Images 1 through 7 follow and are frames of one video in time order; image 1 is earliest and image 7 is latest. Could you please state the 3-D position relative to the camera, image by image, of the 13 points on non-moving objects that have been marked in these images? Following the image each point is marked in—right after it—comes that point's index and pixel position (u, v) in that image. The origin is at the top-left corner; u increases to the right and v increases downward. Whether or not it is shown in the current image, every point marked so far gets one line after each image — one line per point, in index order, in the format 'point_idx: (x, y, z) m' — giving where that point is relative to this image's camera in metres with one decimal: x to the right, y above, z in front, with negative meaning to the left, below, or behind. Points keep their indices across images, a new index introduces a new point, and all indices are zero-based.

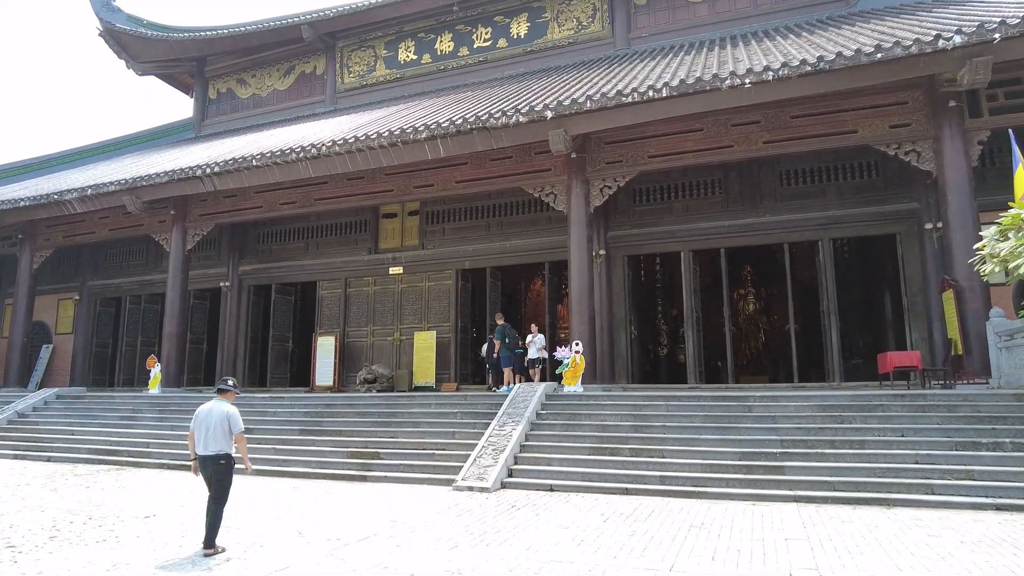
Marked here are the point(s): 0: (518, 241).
0: (+0.1, +0.8, +12.0) m
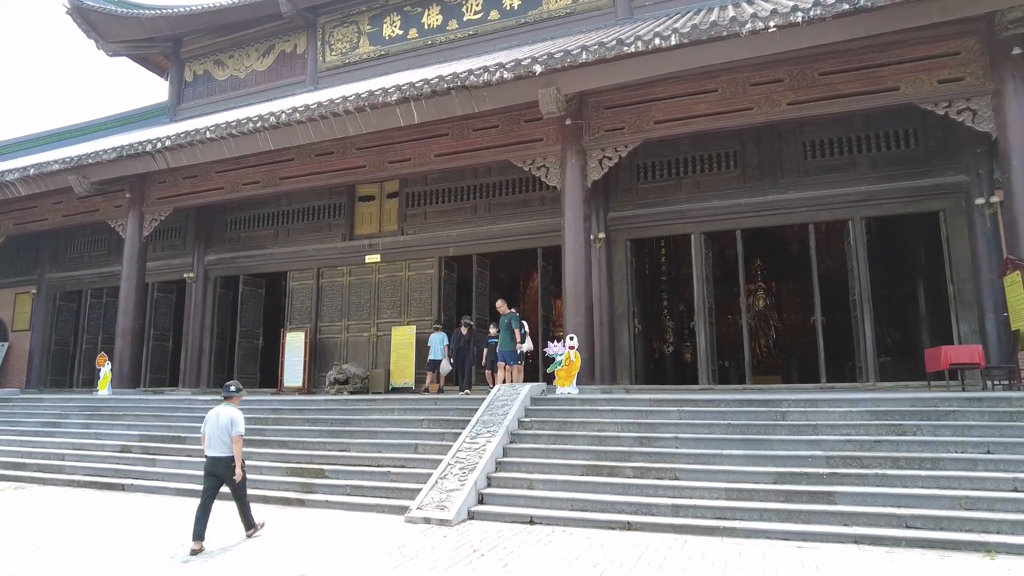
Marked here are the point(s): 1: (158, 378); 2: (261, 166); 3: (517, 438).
0: (-0.1, +1.0, +10.7) m
1: (-7.2, -1.8, +13.8) m
2: (-4.1, +2.0, +11.2) m
3: (0.0, -1.3, +5.7) m
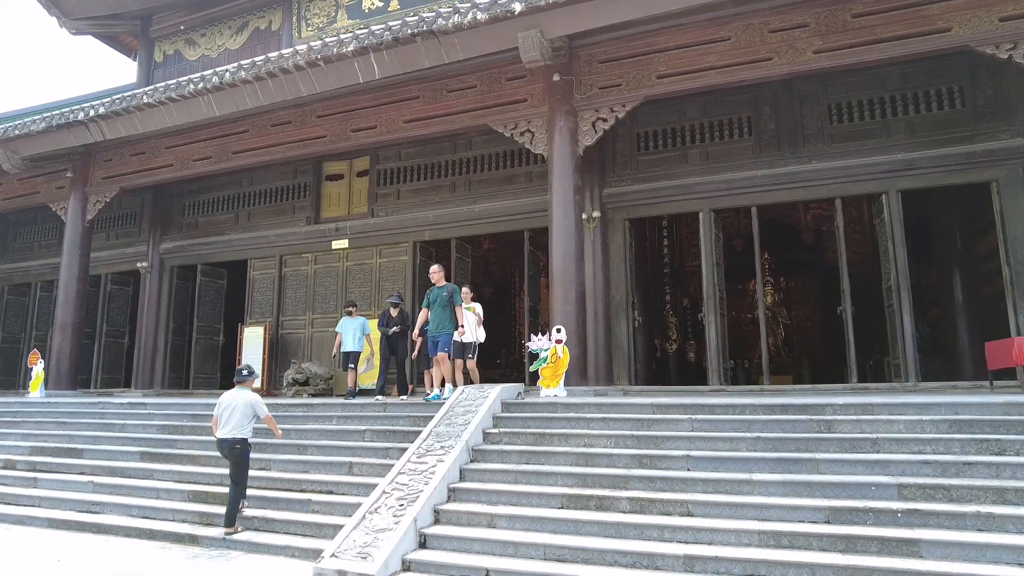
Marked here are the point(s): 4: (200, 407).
0: (-0.3, +1.2, +9.4) m
1: (-7.4, -1.7, +12.5) m
2: (-4.4, +2.2, +9.9) m
3: (-0.2, -1.1, +4.4) m
4: (-2.9, -1.1, +6.3) m
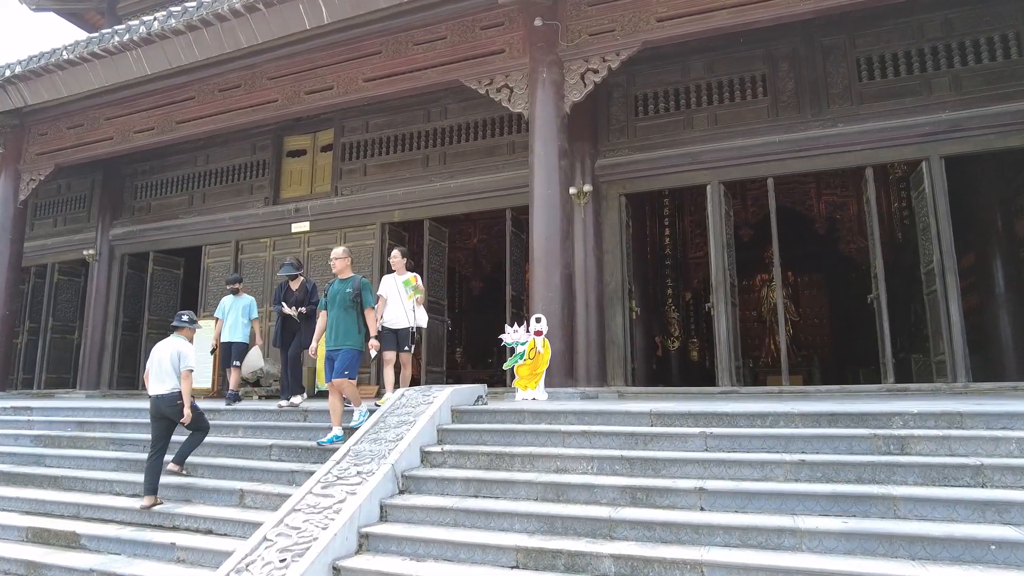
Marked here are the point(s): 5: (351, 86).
0: (-0.6, +1.3, +8.3) m
1: (-7.7, -1.5, +11.4) m
2: (-4.6, +2.3, +8.8) m
3: (-0.5, -0.9, +3.2) m
4: (-3.1, -0.9, +5.1) m
5: (-1.8, +2.2, +7.5) m
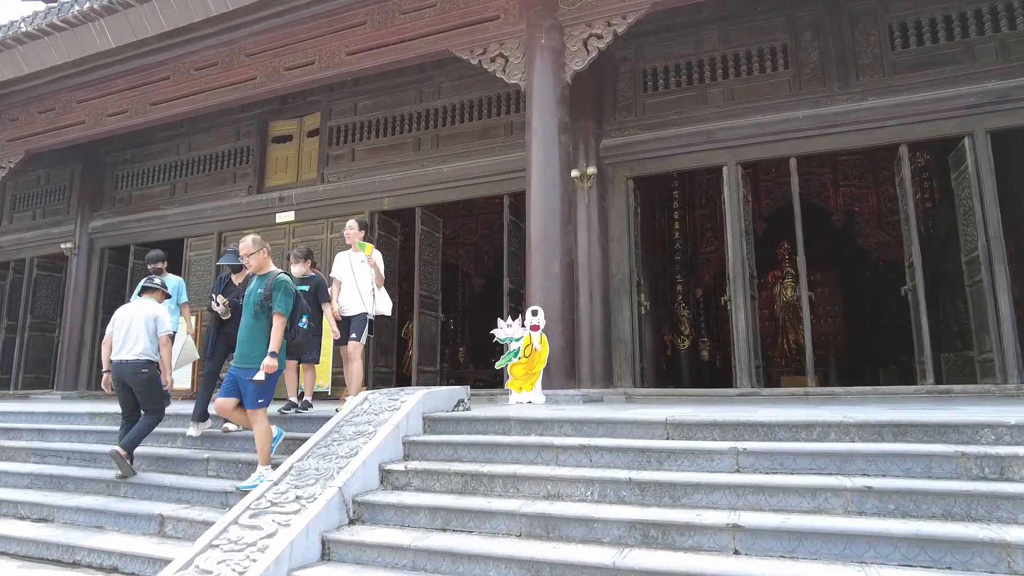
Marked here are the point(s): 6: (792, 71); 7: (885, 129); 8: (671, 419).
0: (-0.6, +1.4, +7.7) m
1: (-7.6, -1.4, +10.8) m
2: (-4.6, +2.4, +8.2) m
3: (-0.6, -0.9, +2.6) m
4: (-3.2, -0.9, +4.5) m
5: (-1.8, +2.3, +6.9) m
6: (+2.7, +2.1, +6.5) m
7: (+3.3, +1.4, +6.1) m
8: (+0.7, -0.6, +3.1) m
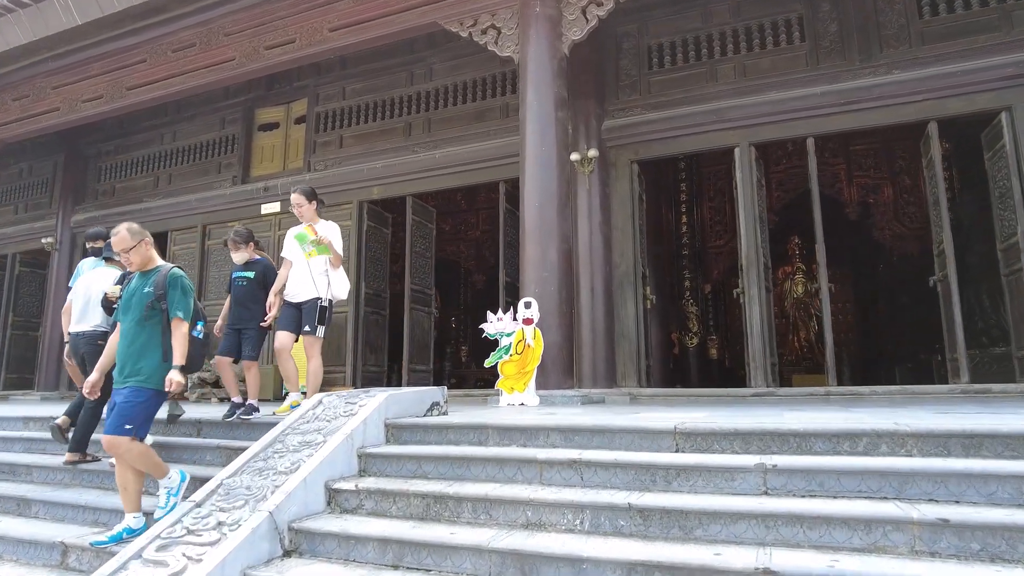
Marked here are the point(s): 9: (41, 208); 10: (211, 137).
0: (-0.6, +1.5, +7.2) m
1: (-7.6, -1.4, +10.4) m
2: (-4.7, +2.5, +7.8) m
3: (-0.6, -0.8, +2.2) m
4: (-3.2, -0.8, +4.1) m
5: (-1.9, +2.4, +6.4) m
6: (+2.6, +2.1, +6.0) m
7: (+3.3, +1.5, +5.5) m
8: (+0.6, -0.5, +2.6) m
9: (-7.4, +1.3, +10.6) m
10: (-4.0, +2.0, +9.1) m
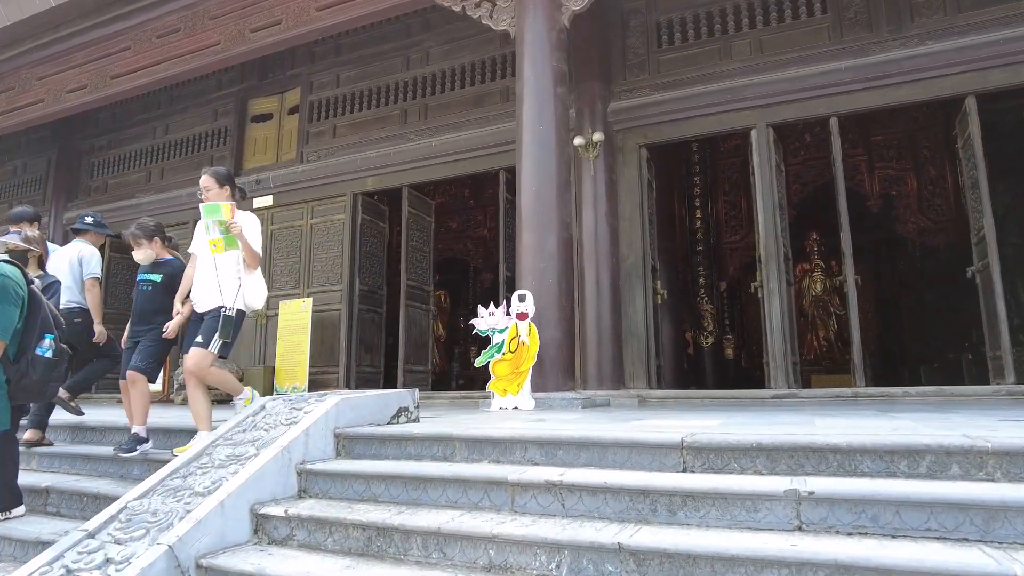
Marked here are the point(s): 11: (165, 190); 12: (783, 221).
0: (-0.6, +1.5, +6.8) m
1: (-7.5, -1.4, +10.1) m
2: (-4.6, +2.5, +7.4) m
3: (-0.7, -0.7, +1.7) m
4: (-3.3, -0.8, +3.7) m
5: (-1.9, +2.4, +6.0) m
6: (+2.6, +2.2, +5.5) m
7: (+3.3, +1.6, +5.1) m
8: (+0.6, -0.5, +2.2) m
9: (-7.3, +1.3, +10.3) m
10: (-4.0, +2.0, +8.8) m
11: (-4.5, +1.3, +8.9) m
12: (+2.2, +0.6, +5.6) m
